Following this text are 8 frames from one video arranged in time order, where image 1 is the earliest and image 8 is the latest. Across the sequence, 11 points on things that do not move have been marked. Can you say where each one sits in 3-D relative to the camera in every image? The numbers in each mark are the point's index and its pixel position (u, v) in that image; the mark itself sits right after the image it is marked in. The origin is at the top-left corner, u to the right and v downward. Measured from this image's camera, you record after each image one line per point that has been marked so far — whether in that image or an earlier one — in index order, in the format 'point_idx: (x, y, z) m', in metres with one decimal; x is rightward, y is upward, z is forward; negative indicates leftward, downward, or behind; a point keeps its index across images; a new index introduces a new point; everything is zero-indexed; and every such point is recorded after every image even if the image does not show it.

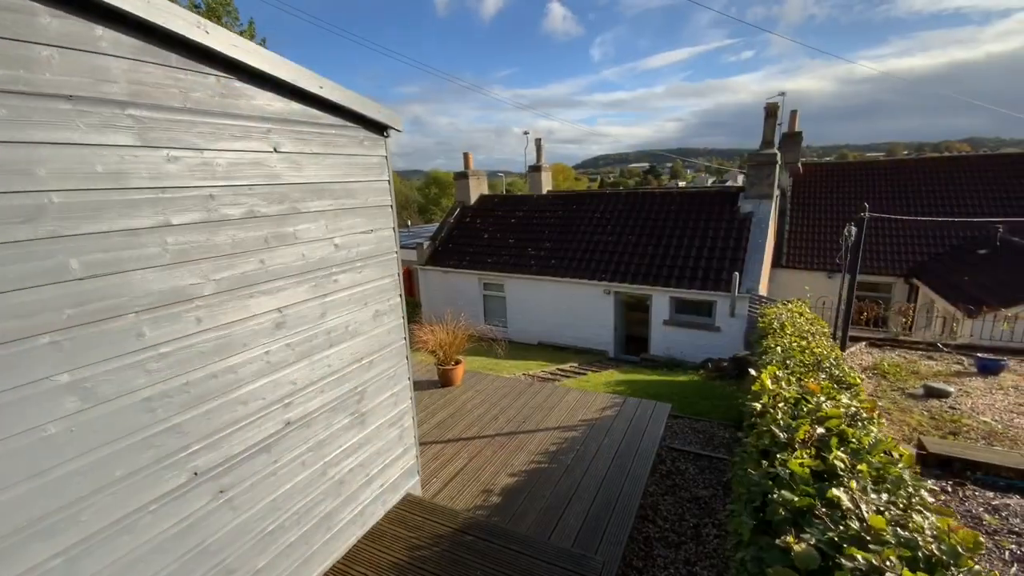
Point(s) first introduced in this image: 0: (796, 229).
0: (+8.1, +1.7, +13.0) m
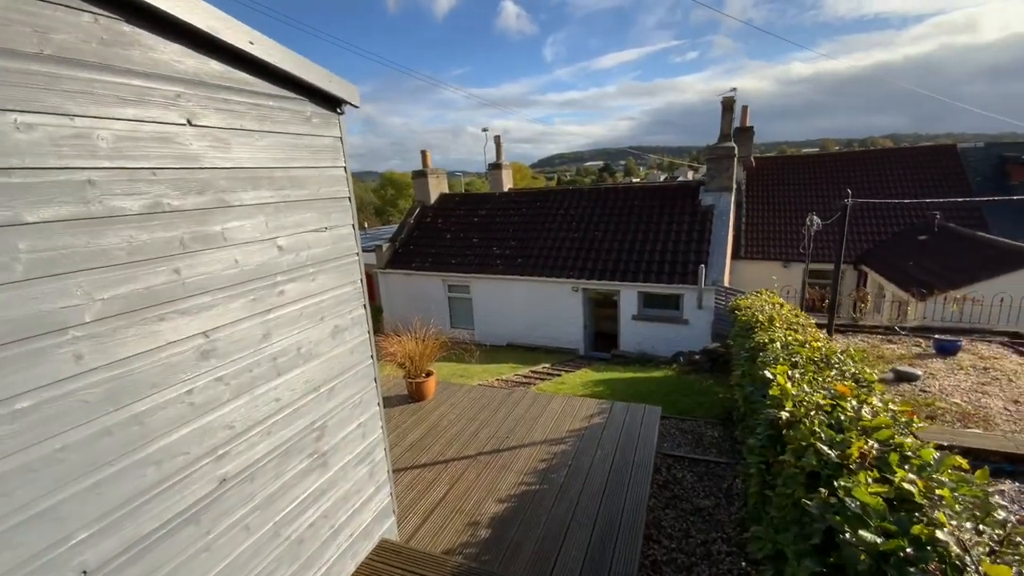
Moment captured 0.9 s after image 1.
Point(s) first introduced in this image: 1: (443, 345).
0: (+7.0, +2.0, +13.3) m
1: (-0.8, -0.7, +5.1) m
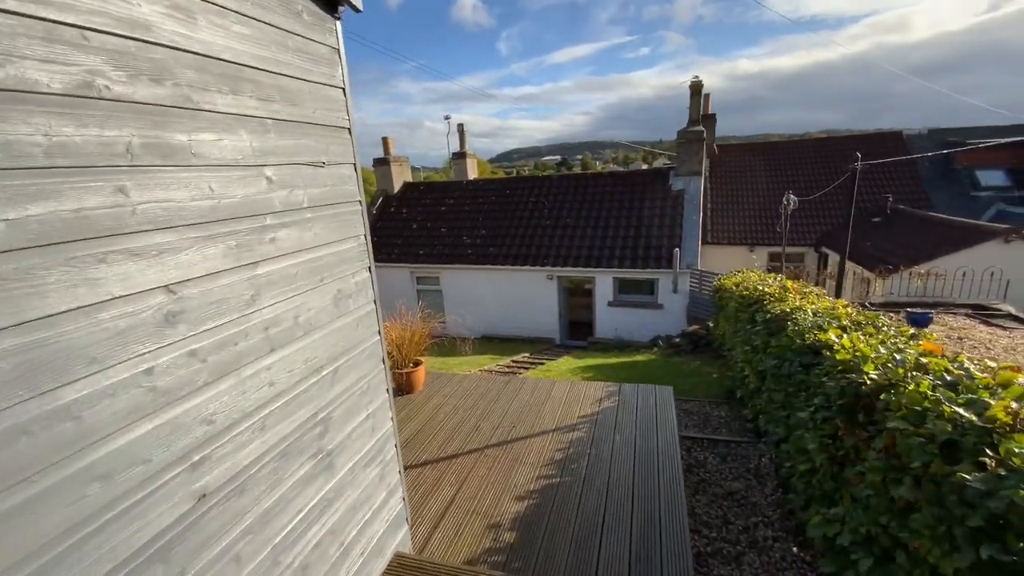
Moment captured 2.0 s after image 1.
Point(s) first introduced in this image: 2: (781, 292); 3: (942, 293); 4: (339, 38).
0: (+6.1, +2.5, +13.4) m
1: (-0.9, -0.5, +4.7) m
2: (+2.4, 0.0, +4.0) m
3: (+8.4, -0.1, +8.8) m
4: (-0.6, +0.9, +1.6) m
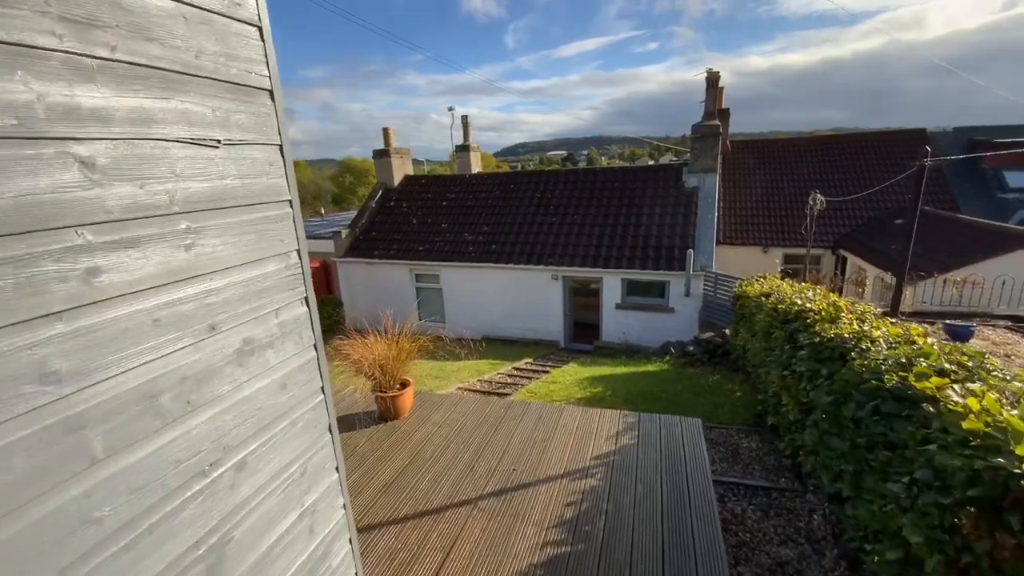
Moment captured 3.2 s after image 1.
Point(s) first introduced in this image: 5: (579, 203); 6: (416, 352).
0: (+6.3, +2.4, +12.8) m
1: (-0.8, -0.5, +4.1) m
2: (+2.4, -0.2, +3.4) m
3: (+8.5, -0.3, +8.1) m
4: (-0.6, +0.8, +1.1) m
5: (+1.8, +2.3, +11.9) m
6: (-0.9, -0.6, +3.9) m
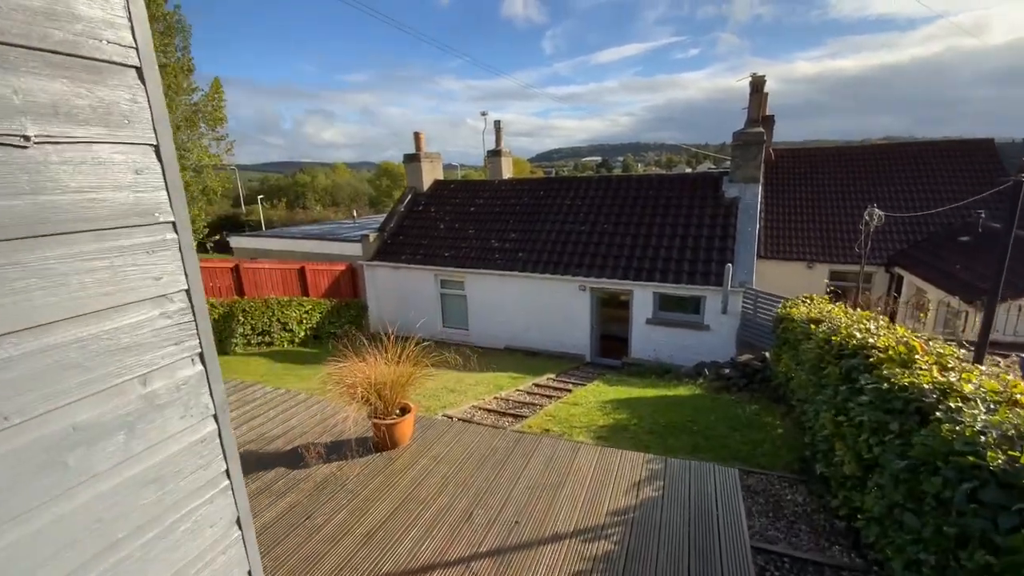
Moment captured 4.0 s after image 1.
0: (+7.0, +2.0, +12.0) m
1: (-0.7, -0.7, +3.8) m
2: (+2.5, -0.4, +2.9) m
3: (+8.9, -0.7, +7.2) m
4: (-0.7, +0.7, +0.7) m
5: (+2.5, +2.0, +11.4) m
6: (-0.7, -0.7, +3.6) m
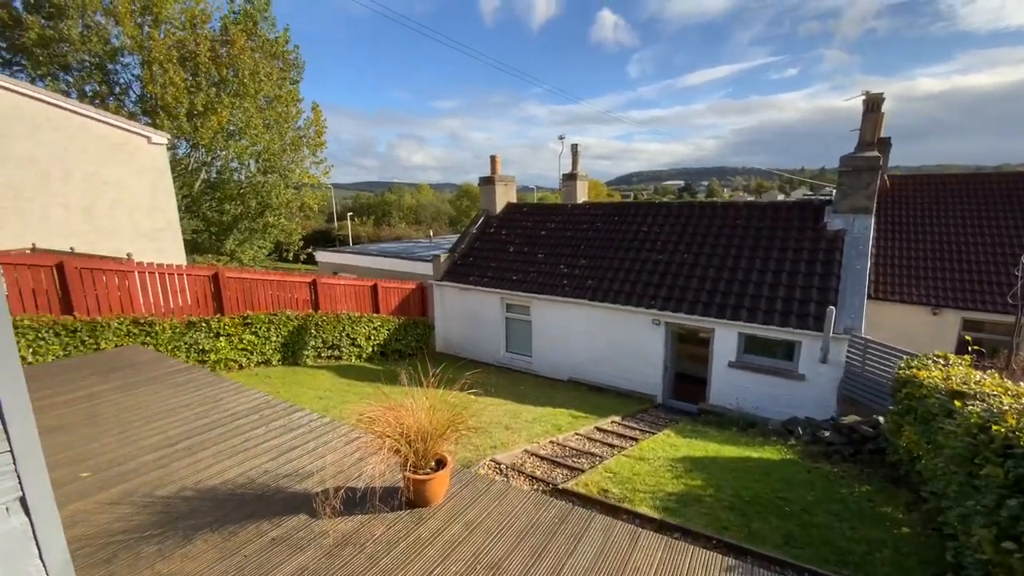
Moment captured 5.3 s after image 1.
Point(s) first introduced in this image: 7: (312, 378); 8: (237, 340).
0: (+8.8, +0.9, +10.4) m
1: (-0.3, -0.9, +3.4) m
2: (+2.8, -0.8, +2.1) m
3: (+9.7, -1.7, +5.3) m
4: (-0.6, +0.6, +0.5) m
5: (+4.2, +1.1, +10.6) m
6: (-0.4, -1.0, +3.3) m
7: (-3.8, -1.7, +8.6) m
8: (-5.2, -1.0, +8.4) m
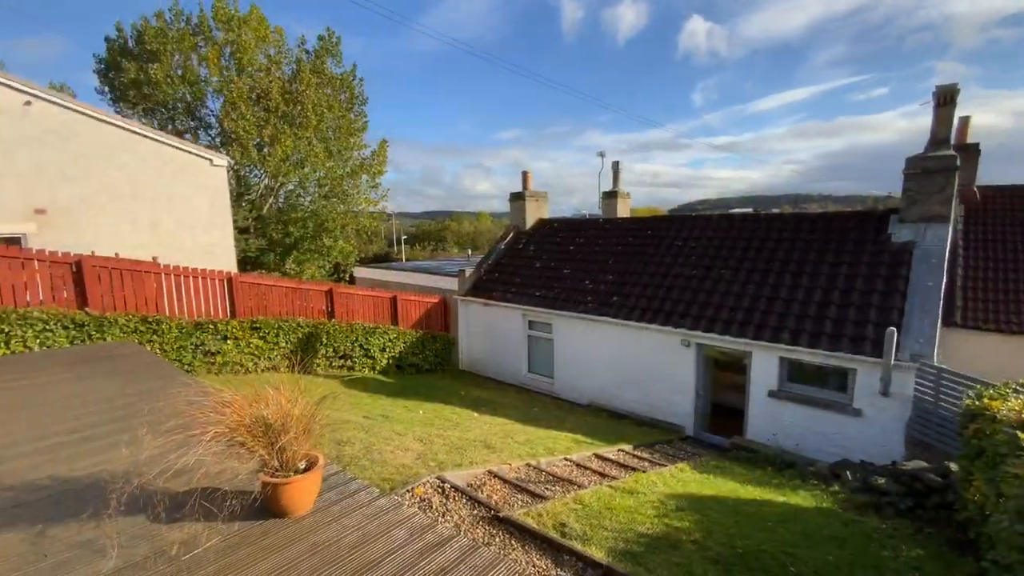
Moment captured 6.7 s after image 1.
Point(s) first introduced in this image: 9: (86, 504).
0: (+9.1, +0.4, +8.7) m
1: (-0.9, -0.8, +2.9) m
2: (+2.0, -0.6, +1.2) m
3: (+9.2, -1.9, +3.4) m
4: (-1.5, +0.9, +0.1) m
5: (+4.6, +0.7, +9.5) m
6: (-1.0, -0.8, +2.8) m
7: (-3.7, -1.9, +8.5) m
8: (-5.1, -1.1, +8.5) m
9: (-2.7, -1.4, +2.9) m
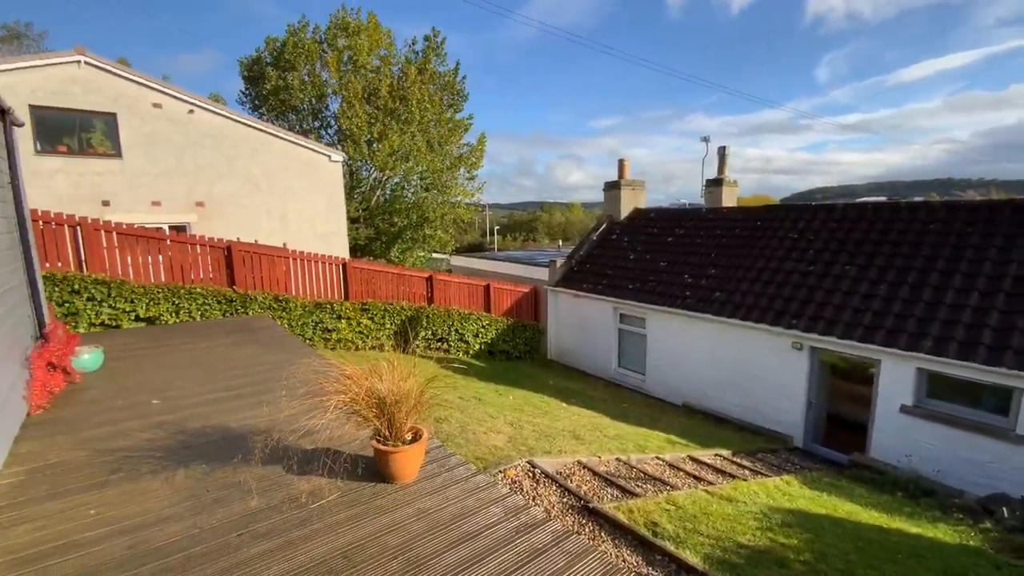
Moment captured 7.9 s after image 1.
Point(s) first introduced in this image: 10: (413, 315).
0: (+10.7, +0.3, +6.8) m
1: (-0.2, -0.7, +3.1) m
2: (+2.2, -0.7, +0.8) m
3: (+9.7, -2.1, +1.6) m
4: (-1.4, +0.9, +0.4) m
5: (+6.5, +0.7, +8.4) m
6: (-0.4, -0.7, +2.9) m
7: (-2.0, -1.6, +9.1) m
8: (-3.3, -0.7, +9.4) m
9: (-2.1, -1.2, +3.4) m
10: (-2.3, -0.6, +10.1) m
